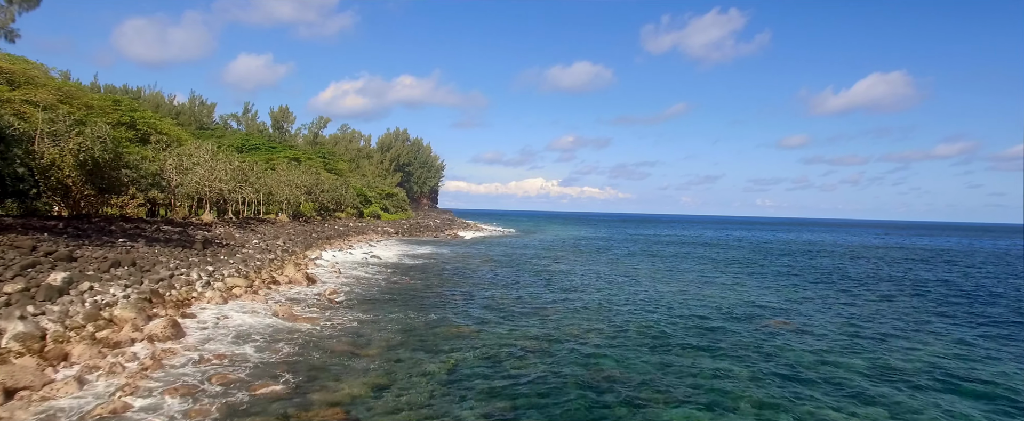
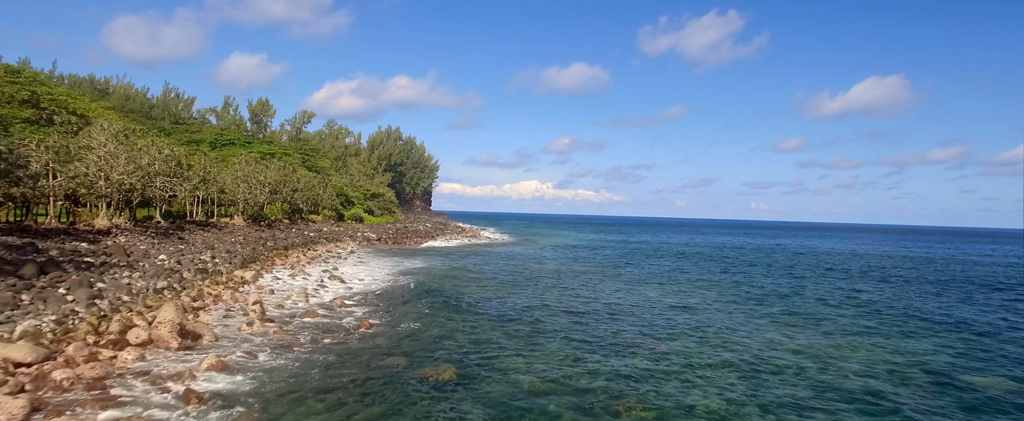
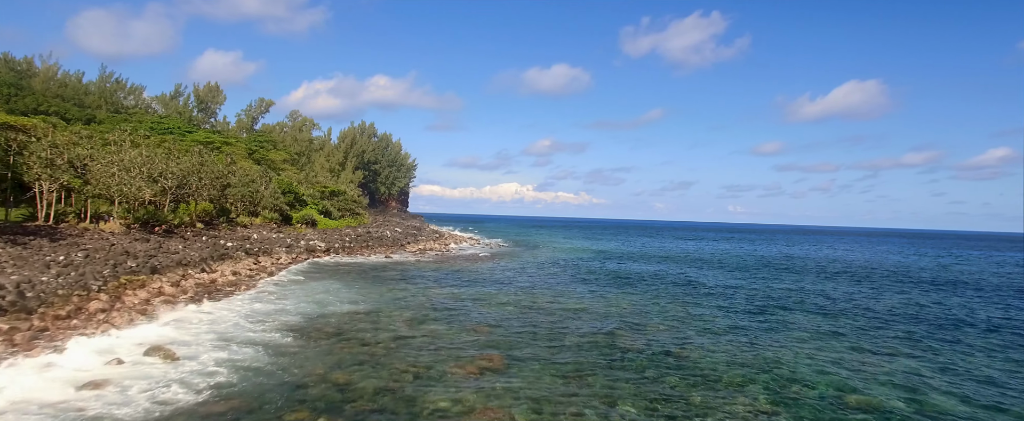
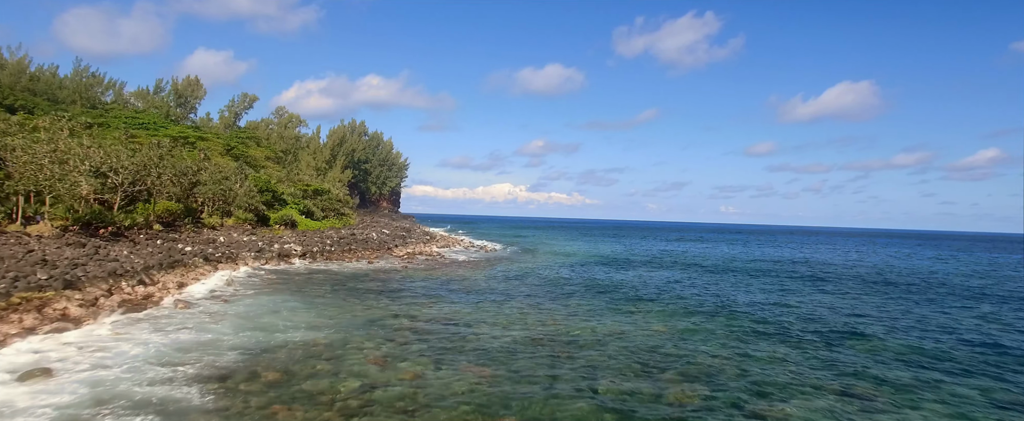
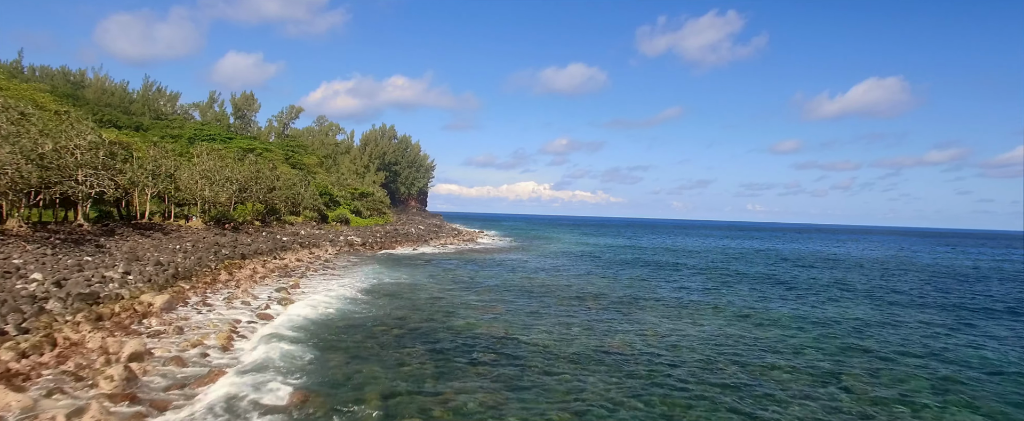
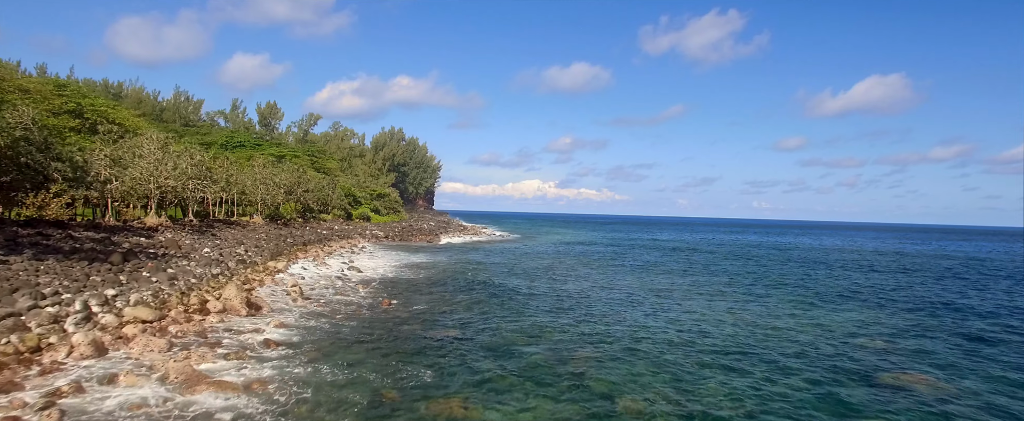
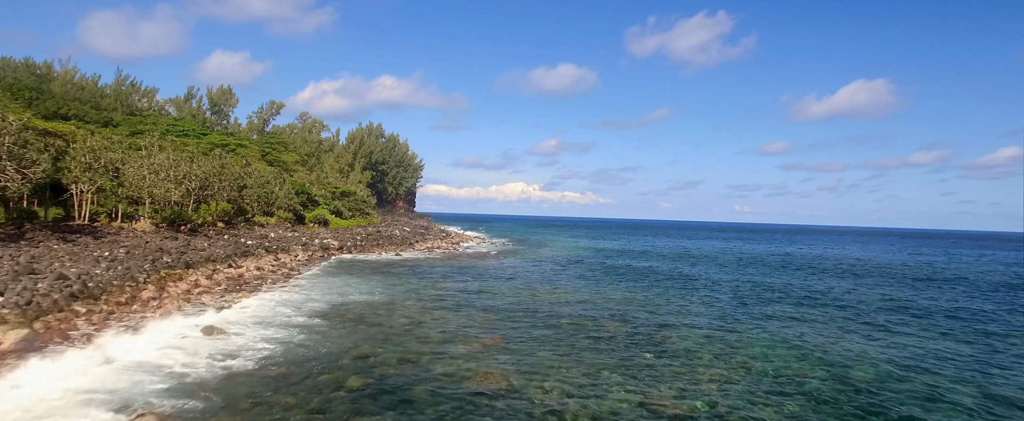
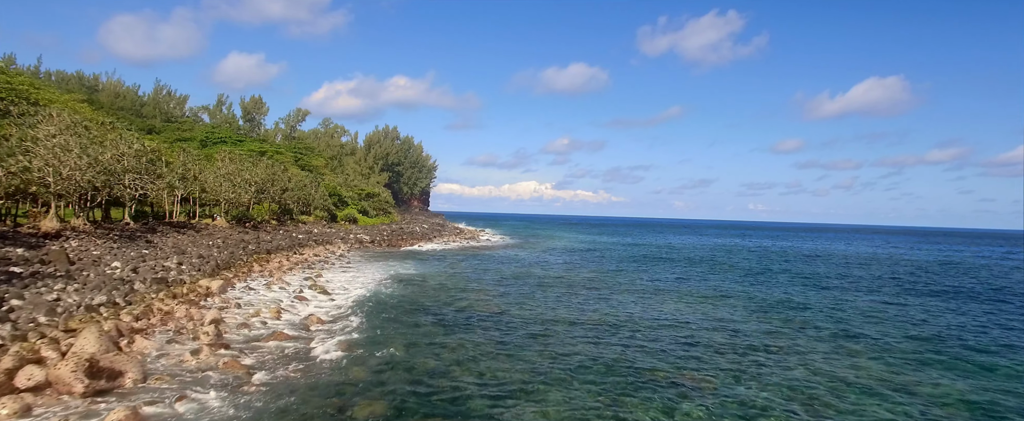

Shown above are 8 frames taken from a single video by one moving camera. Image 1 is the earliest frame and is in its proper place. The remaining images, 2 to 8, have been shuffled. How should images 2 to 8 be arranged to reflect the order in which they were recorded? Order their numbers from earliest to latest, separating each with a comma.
6, 2, 8, 5, 7, 3, 4
